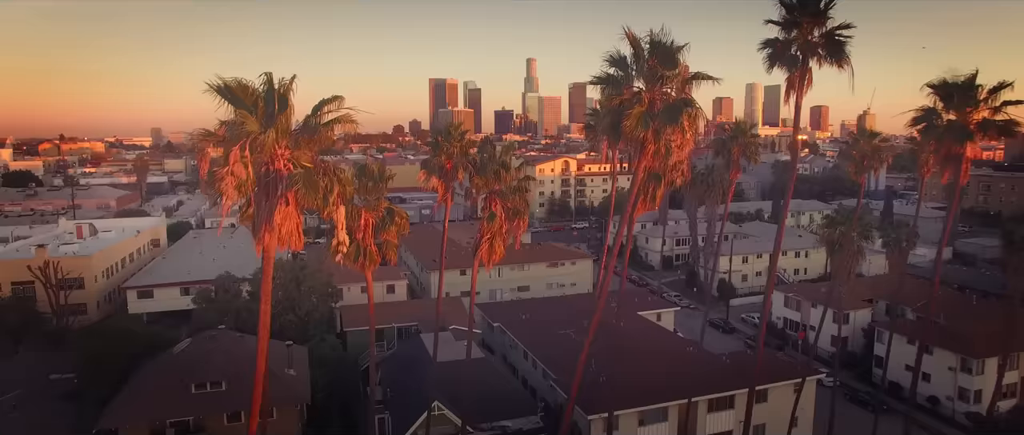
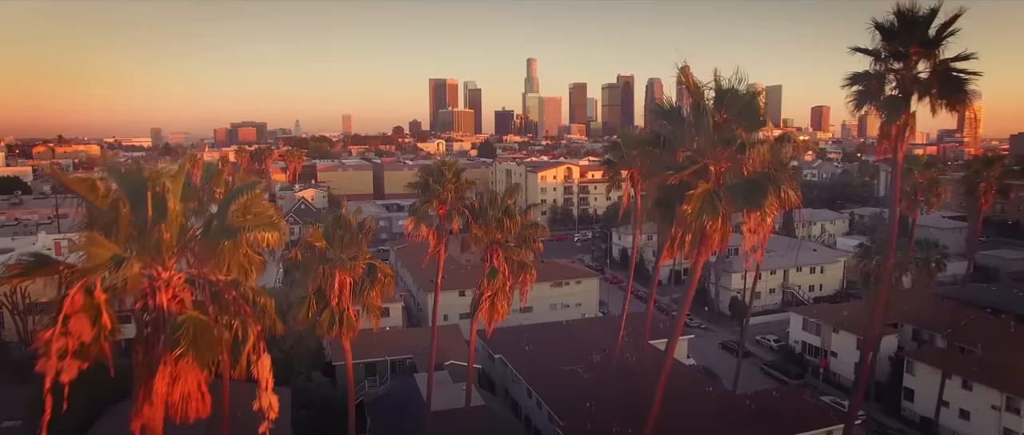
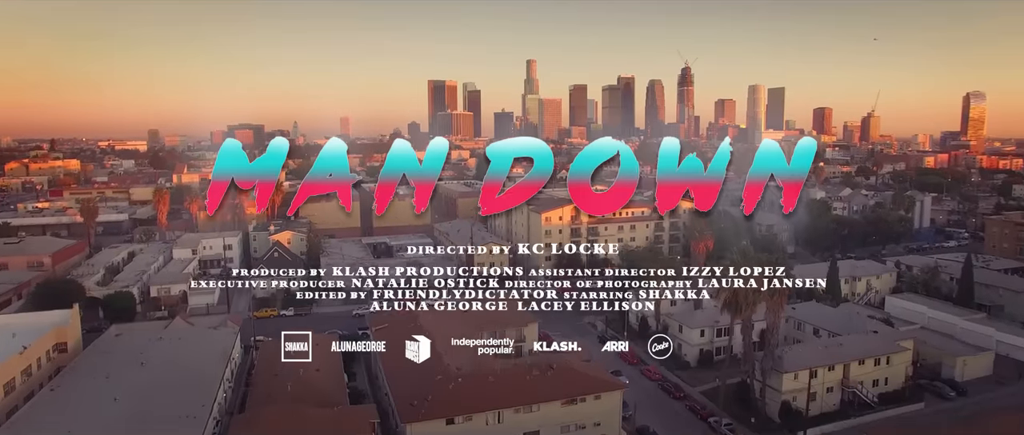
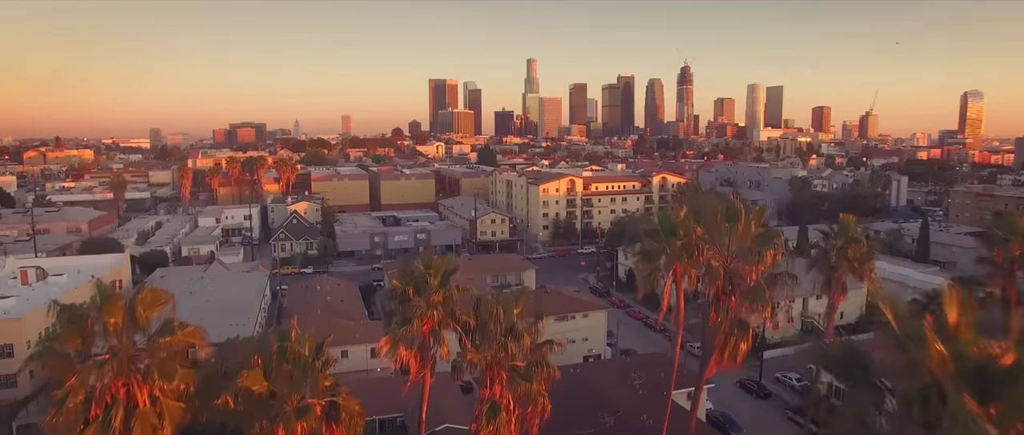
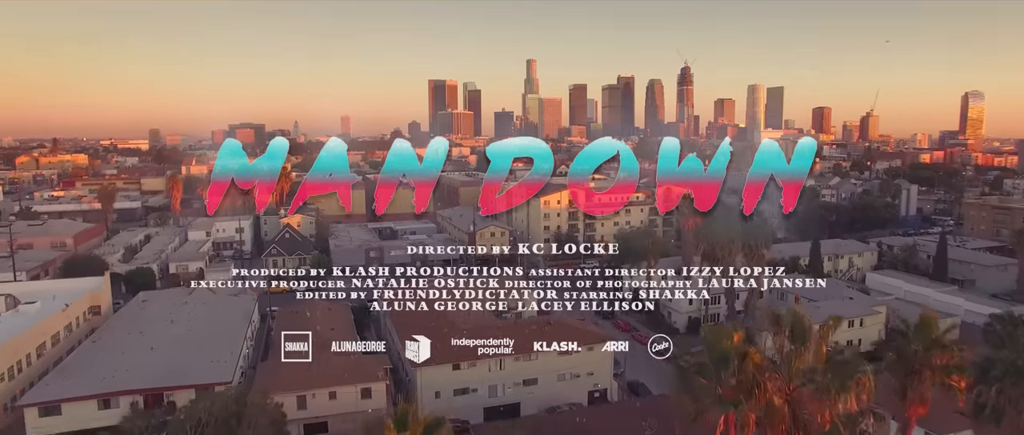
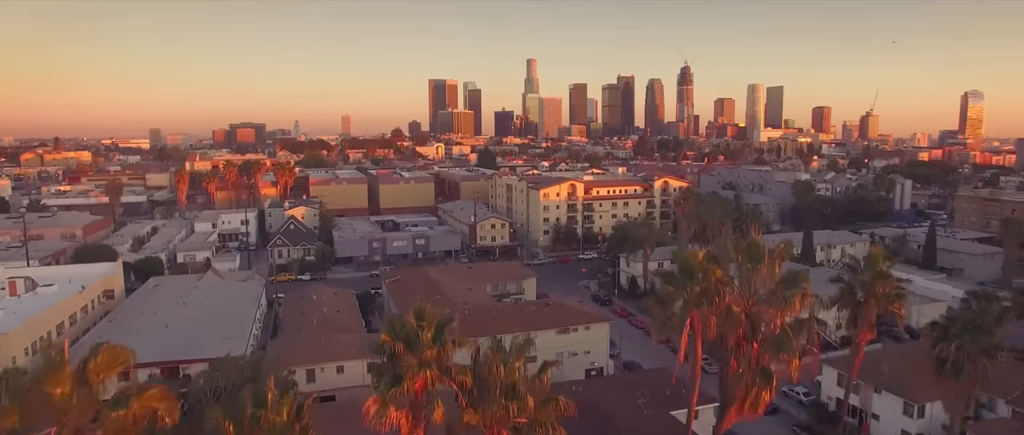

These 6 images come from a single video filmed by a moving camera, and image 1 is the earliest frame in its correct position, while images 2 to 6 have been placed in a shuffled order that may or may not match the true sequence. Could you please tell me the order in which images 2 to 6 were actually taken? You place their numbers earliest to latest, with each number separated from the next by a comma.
2, 4, 6, 5, 3
